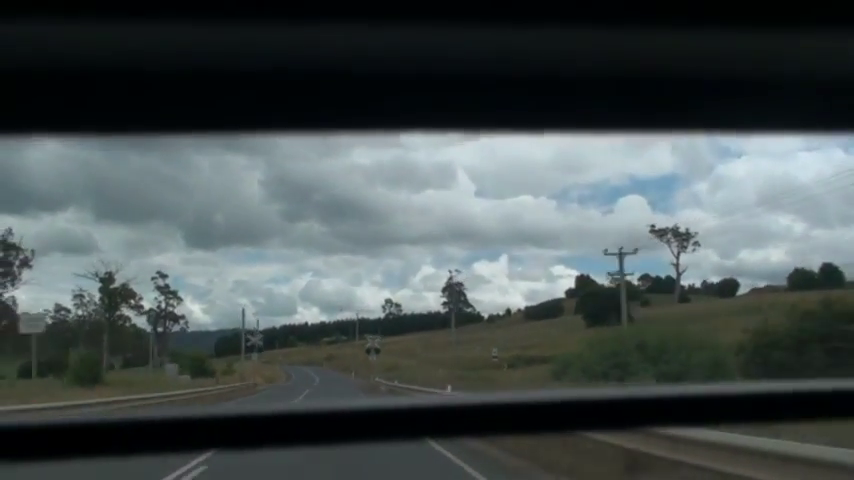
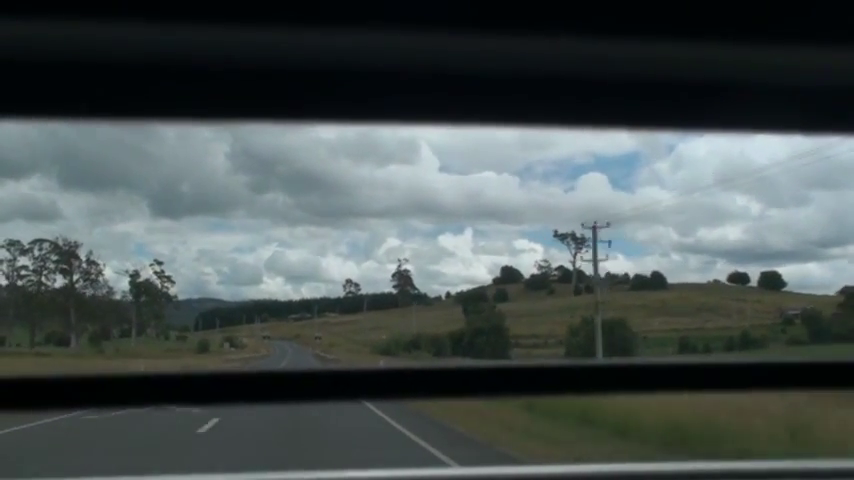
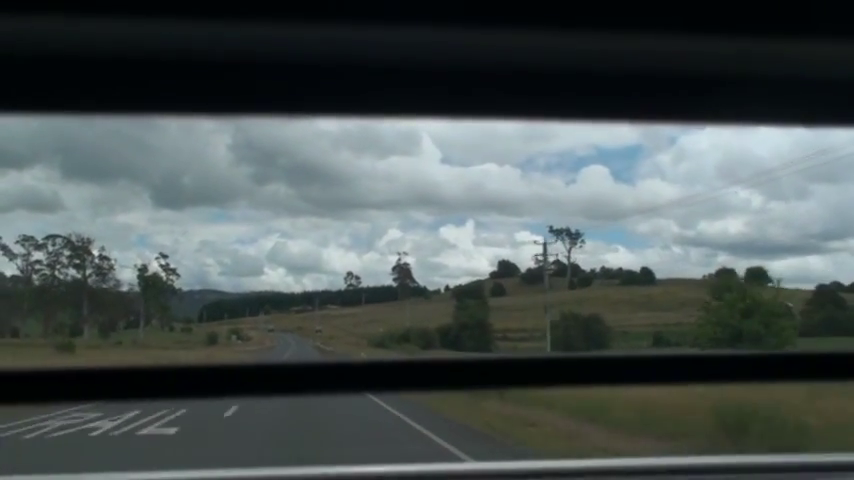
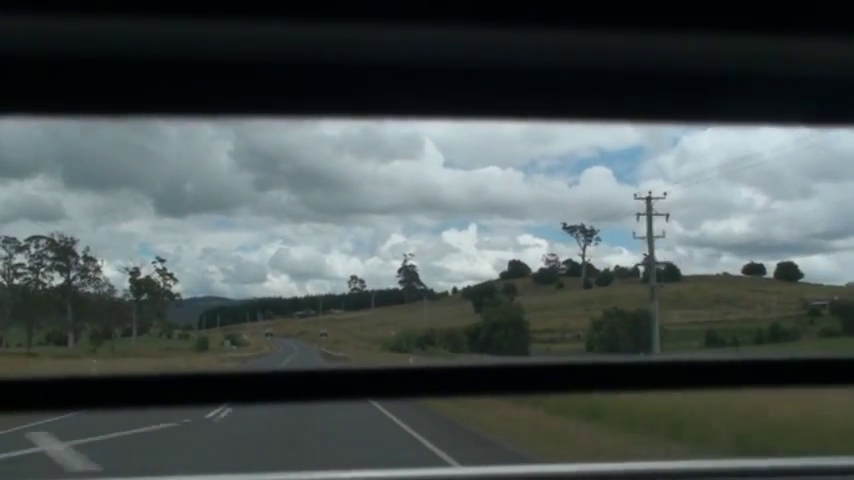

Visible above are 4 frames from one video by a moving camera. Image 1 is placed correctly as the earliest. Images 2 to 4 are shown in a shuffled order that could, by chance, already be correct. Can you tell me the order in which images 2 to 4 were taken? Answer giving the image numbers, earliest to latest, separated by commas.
4, 2, 3
